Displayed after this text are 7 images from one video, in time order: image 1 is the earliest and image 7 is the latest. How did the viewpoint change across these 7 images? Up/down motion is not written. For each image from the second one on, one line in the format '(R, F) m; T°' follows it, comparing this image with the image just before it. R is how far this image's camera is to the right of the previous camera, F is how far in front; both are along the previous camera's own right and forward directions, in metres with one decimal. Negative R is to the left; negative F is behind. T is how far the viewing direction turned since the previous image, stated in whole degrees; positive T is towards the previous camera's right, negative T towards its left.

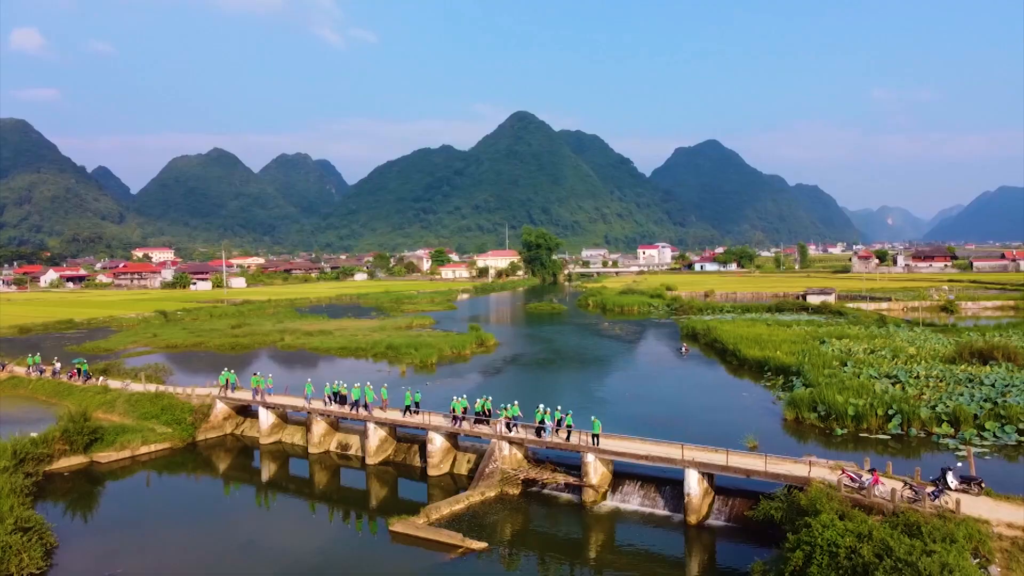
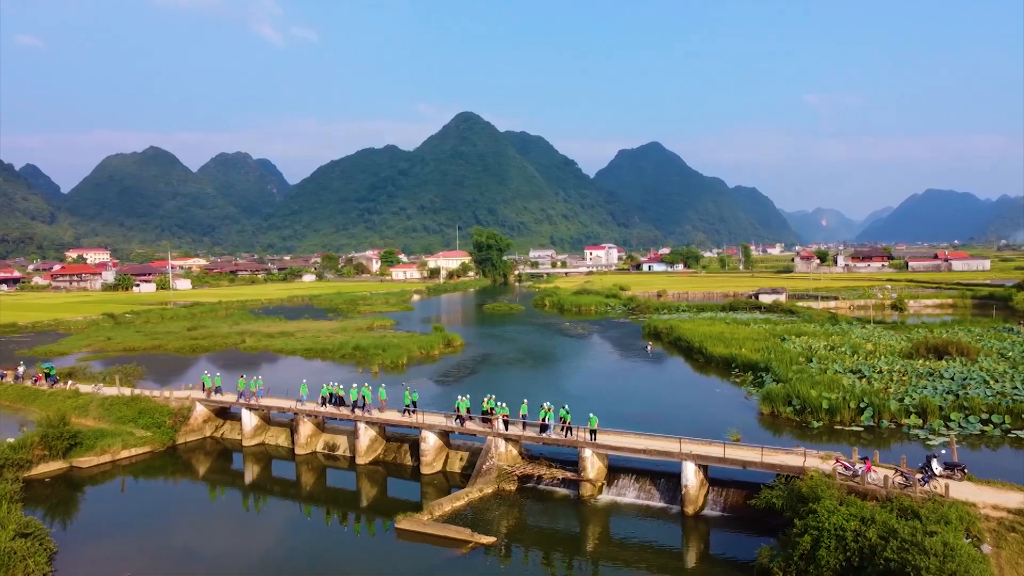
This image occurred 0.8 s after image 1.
(-1.3, -0.4) m; +4°
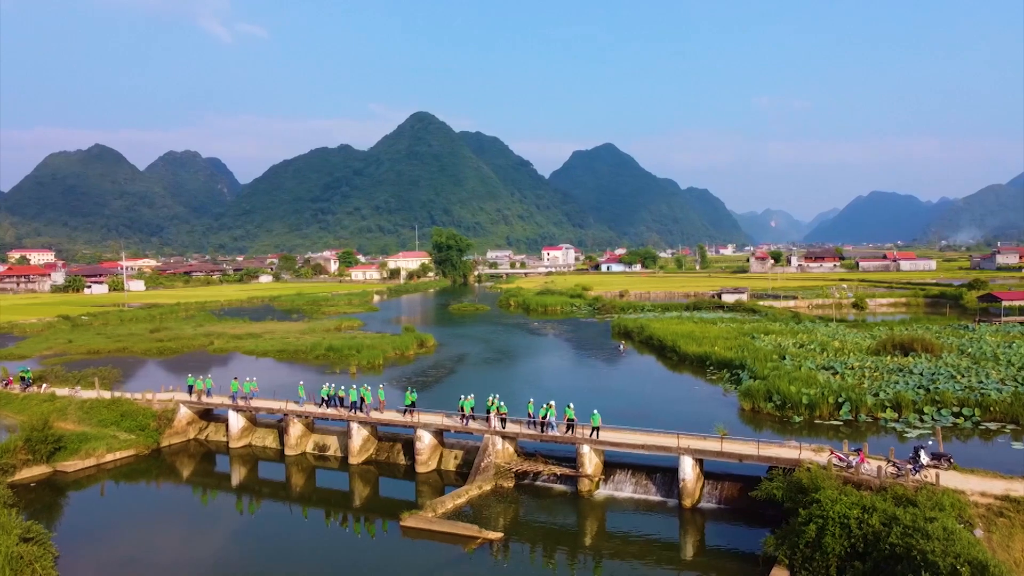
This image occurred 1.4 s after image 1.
(-1.1, -0.3) m; +3°
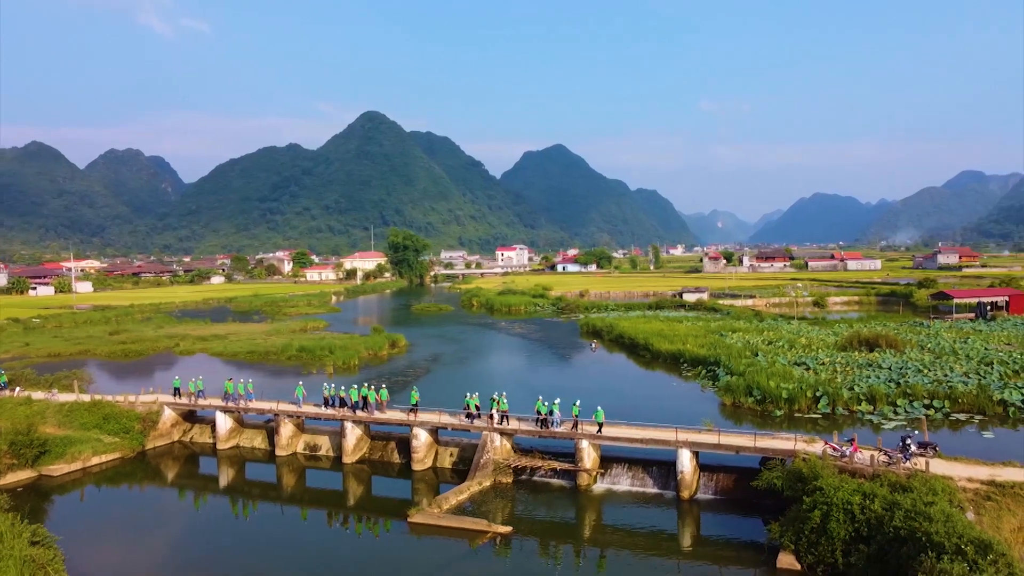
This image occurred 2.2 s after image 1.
(-1.3, -0.3) m; +3°
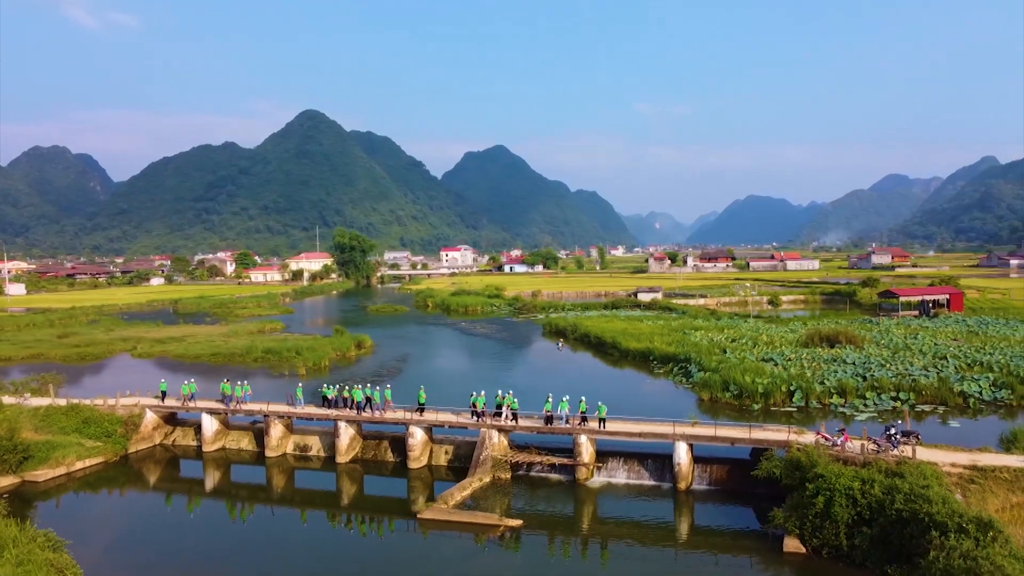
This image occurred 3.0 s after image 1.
(-1.6, -0.4) m; +4°
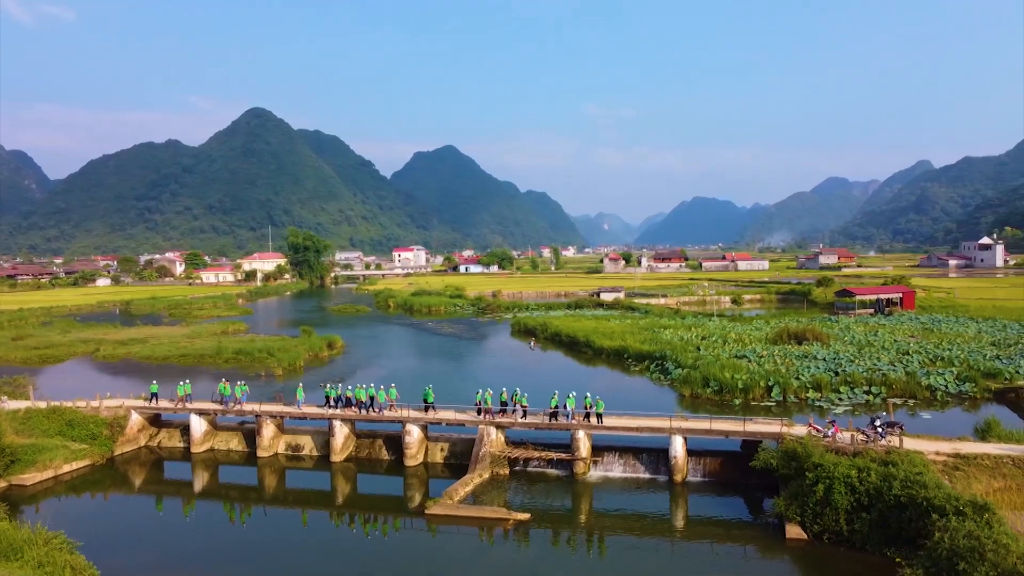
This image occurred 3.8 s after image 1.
(-1.4, -0.4) m; +4°
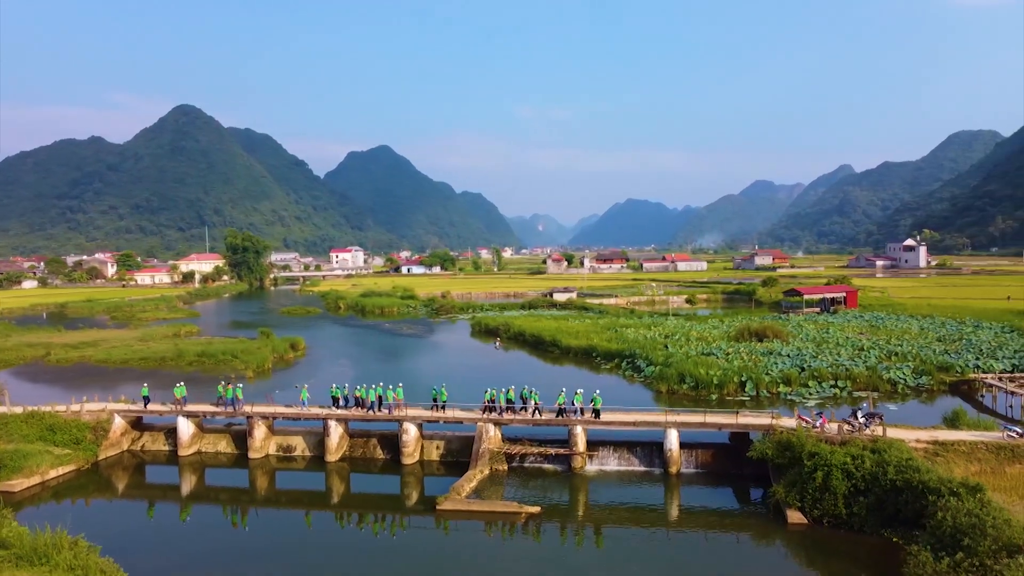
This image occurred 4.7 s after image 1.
(-1.8, -0.5) m; +5°
